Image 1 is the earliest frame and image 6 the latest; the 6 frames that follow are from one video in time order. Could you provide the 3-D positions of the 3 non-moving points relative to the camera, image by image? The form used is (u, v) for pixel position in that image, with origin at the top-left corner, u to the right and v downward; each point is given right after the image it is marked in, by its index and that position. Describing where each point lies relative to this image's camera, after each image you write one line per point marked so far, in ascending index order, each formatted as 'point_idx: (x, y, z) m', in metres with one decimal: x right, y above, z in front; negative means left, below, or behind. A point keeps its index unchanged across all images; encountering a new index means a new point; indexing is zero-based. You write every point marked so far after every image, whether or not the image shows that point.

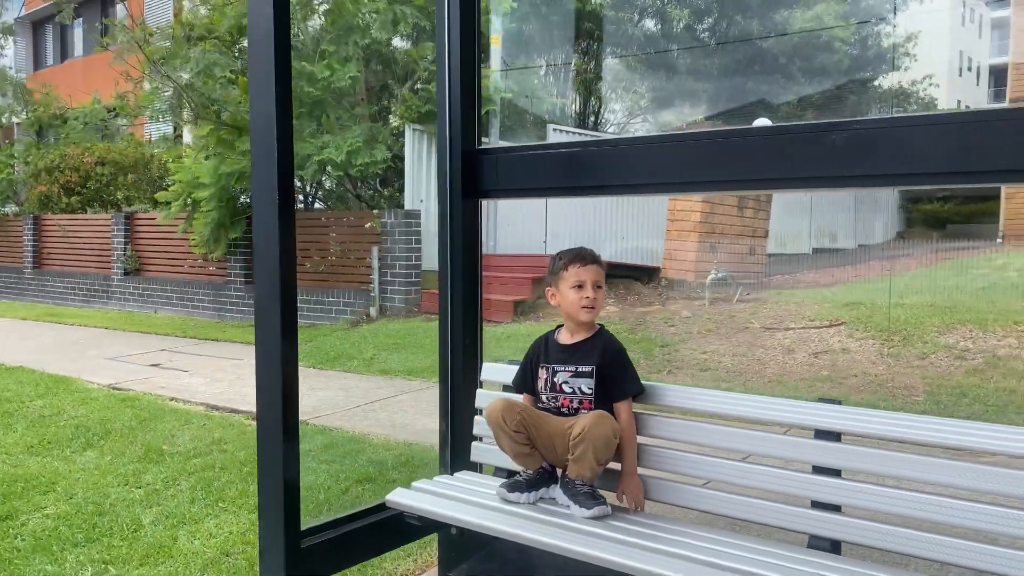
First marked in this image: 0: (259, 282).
0: (-0.6, 0.0, +2.2) m
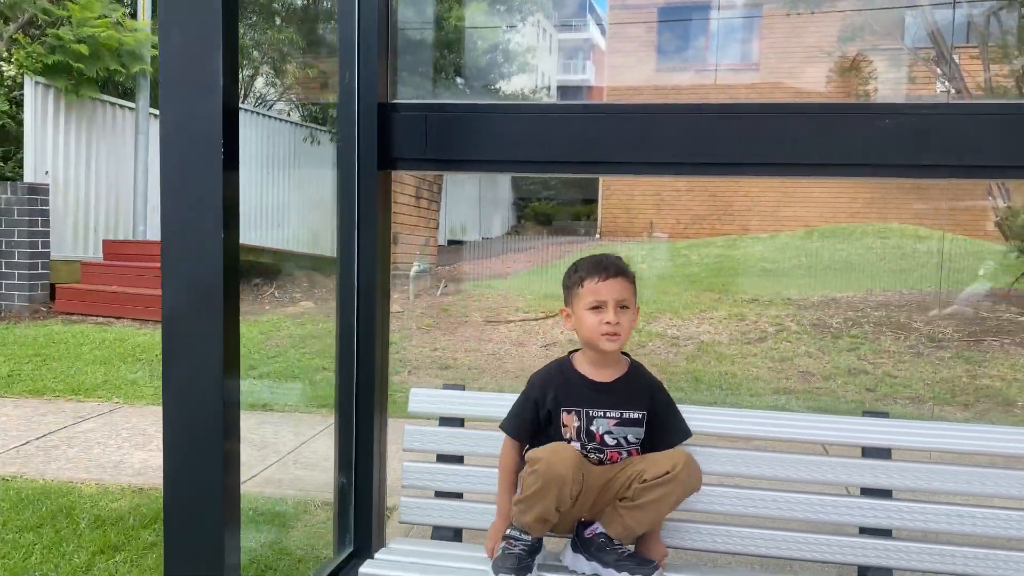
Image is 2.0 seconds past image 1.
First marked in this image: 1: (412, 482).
0: (-0.5, 0.0, +1.4) m
1: (-0.2, -0.5, +2.0) m
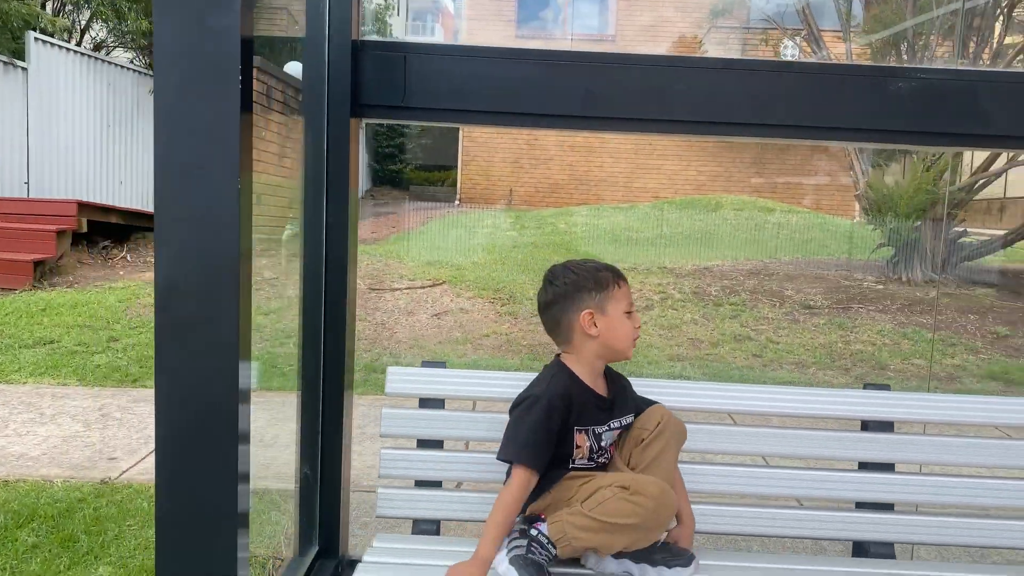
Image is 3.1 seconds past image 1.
0: (-0.4, 0.0, +1.1) m
1: (-0.3, -0.4, +1.8) m
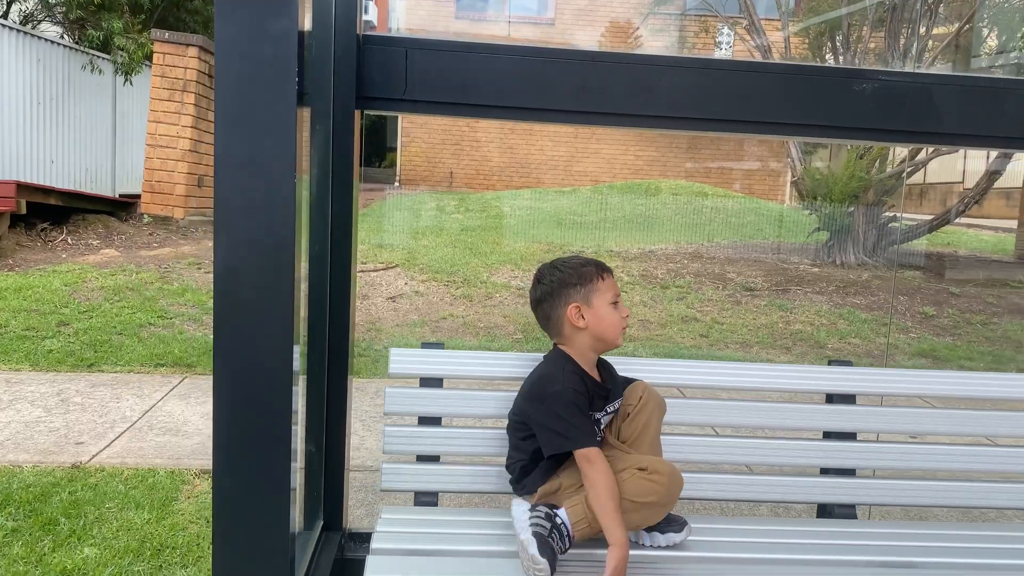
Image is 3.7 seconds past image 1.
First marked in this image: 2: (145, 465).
0: (-0.4, +0.1, +1.2) m
1: (-0.3, -0.3, +1.9) m
2: (-1.4, -0.7, +3.2) m
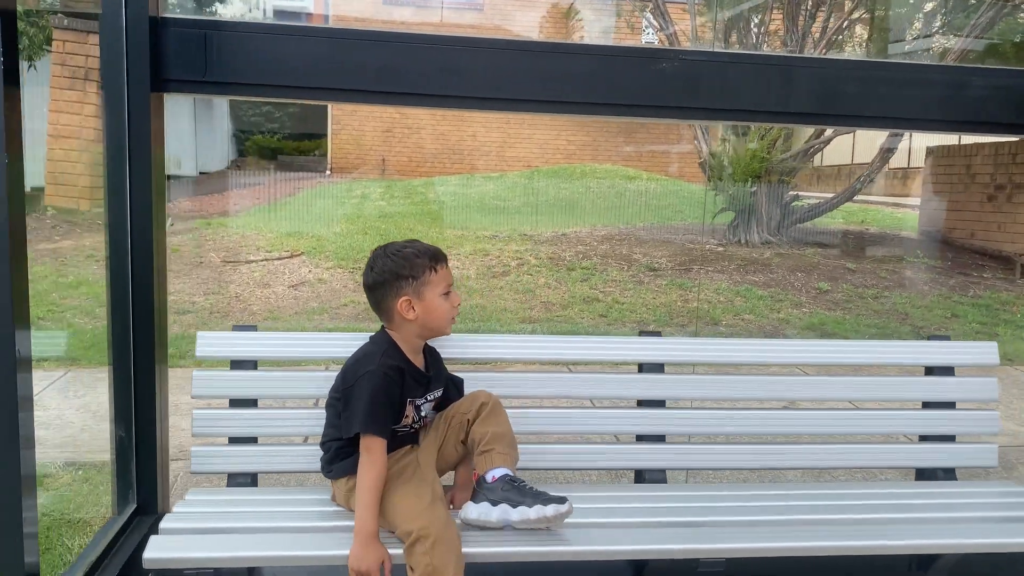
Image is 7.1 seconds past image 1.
0: (-0.8, +0.1, +1.2) m
1: (-0.7, -0.3, +1.9) m
2: (-1.9, -0.6, +3.2) m
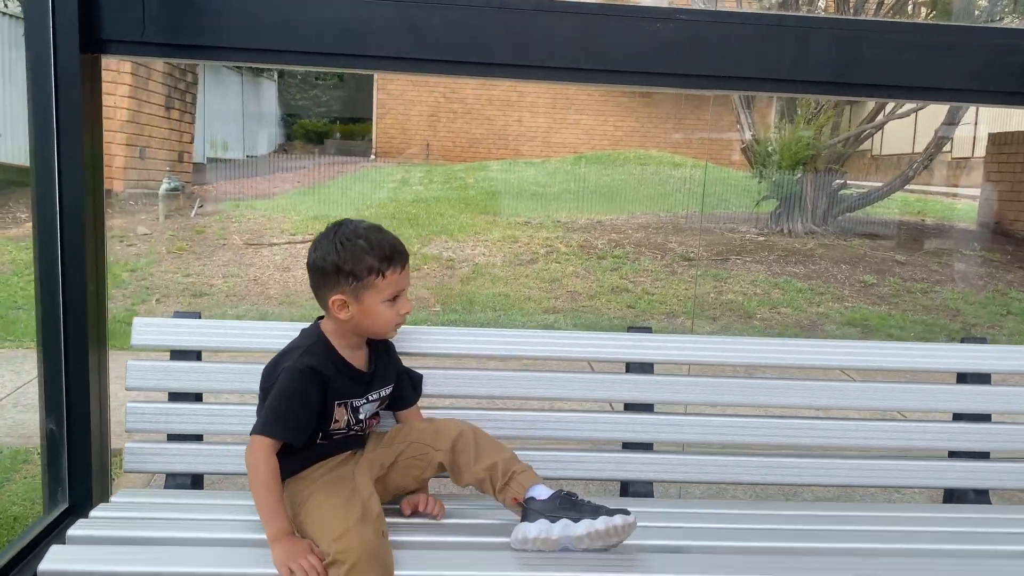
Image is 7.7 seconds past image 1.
0: (-0.9, +0.1, +1.0) m
1: (-0.8, -0.3, +1.7) m
2: (-1.9, -0.6, +3.1) m
